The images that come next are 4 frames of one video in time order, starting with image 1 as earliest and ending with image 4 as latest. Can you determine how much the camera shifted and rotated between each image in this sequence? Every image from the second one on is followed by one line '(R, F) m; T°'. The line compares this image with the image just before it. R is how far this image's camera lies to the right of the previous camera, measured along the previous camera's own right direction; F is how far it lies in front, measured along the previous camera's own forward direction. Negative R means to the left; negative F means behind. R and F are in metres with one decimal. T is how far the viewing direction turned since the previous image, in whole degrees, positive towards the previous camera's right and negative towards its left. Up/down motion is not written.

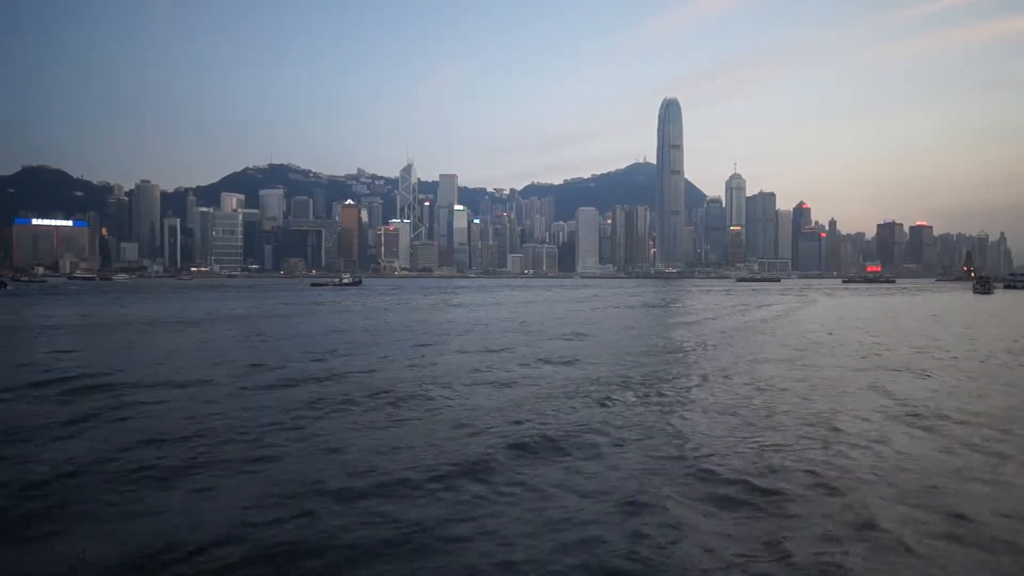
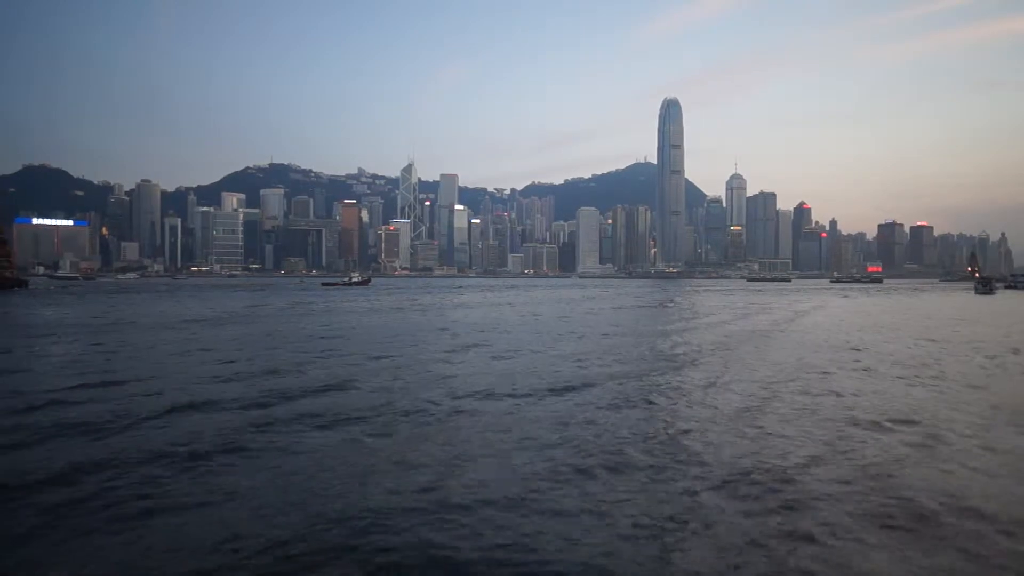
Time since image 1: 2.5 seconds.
(-0.5, -0.5) m; 0°
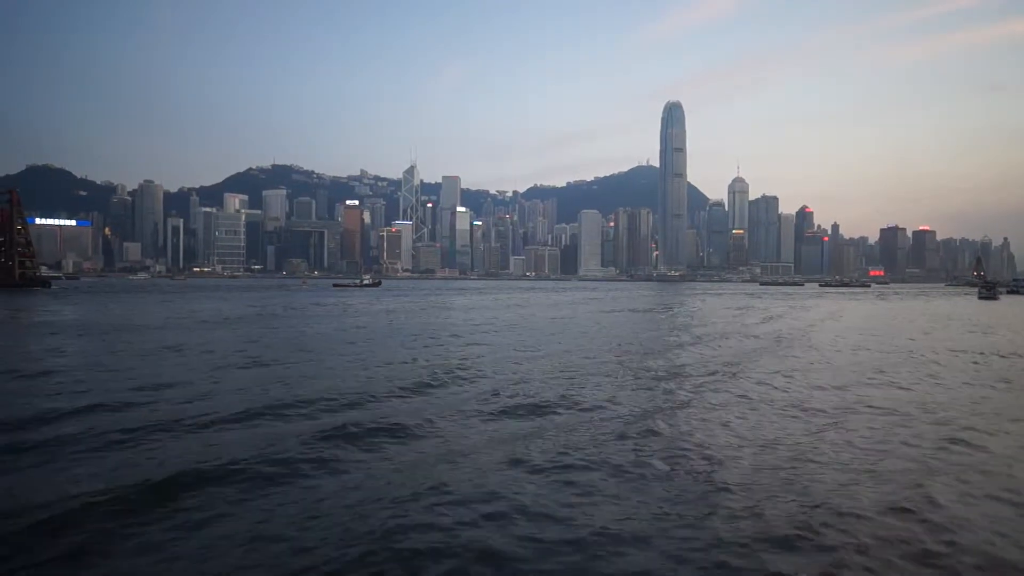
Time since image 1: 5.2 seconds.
(-0.7, -0.4) m; 0°
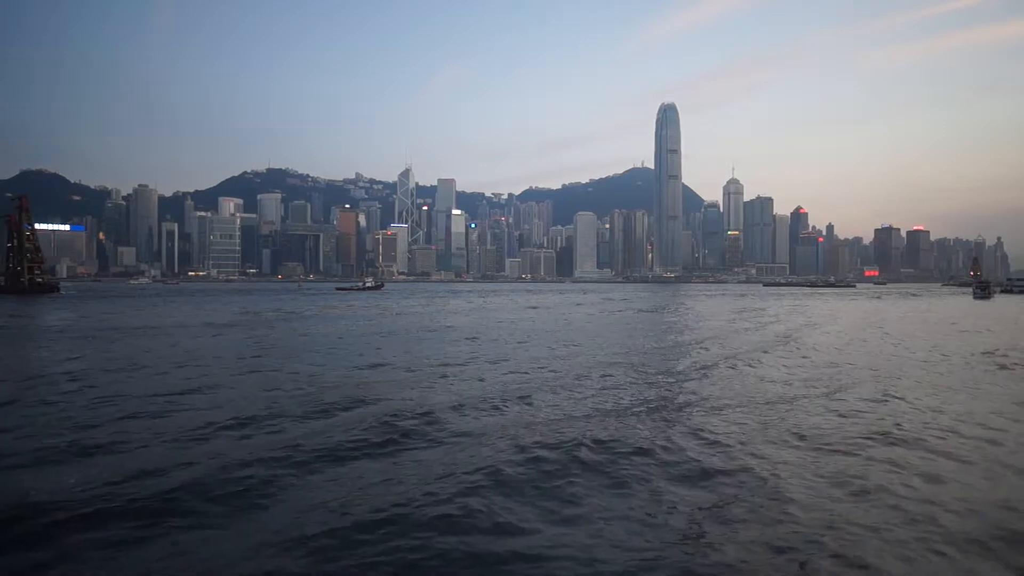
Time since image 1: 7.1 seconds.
(-0.4, -0.3) m; 0°
